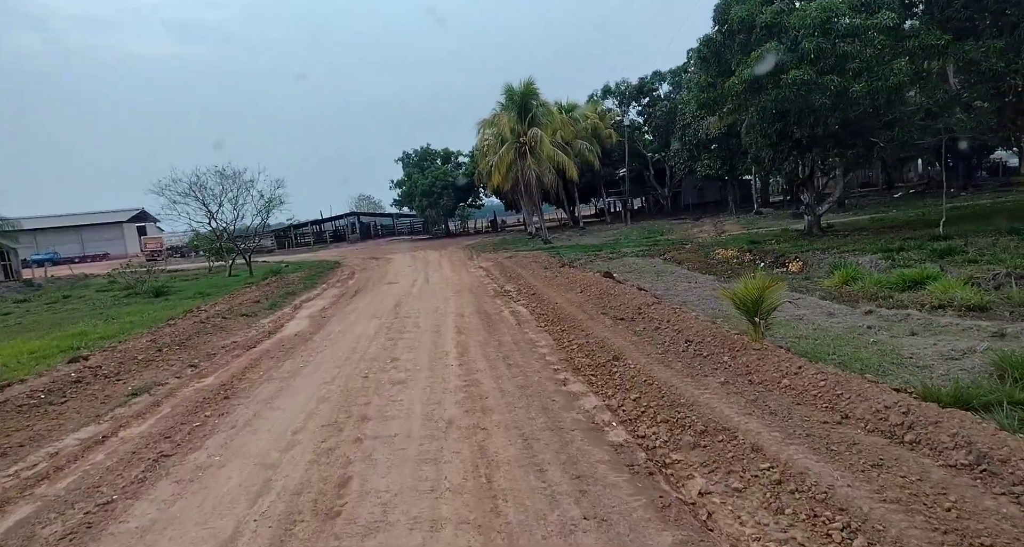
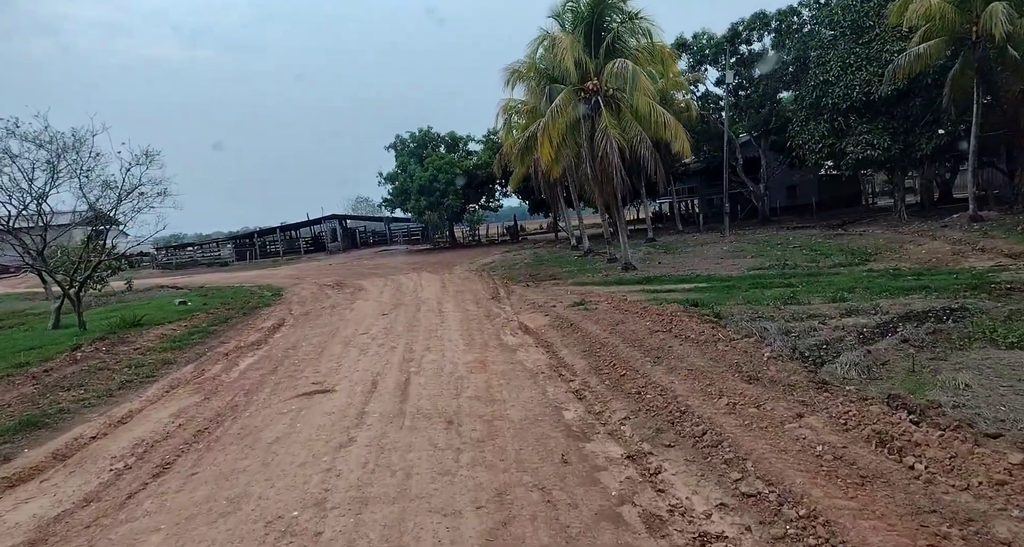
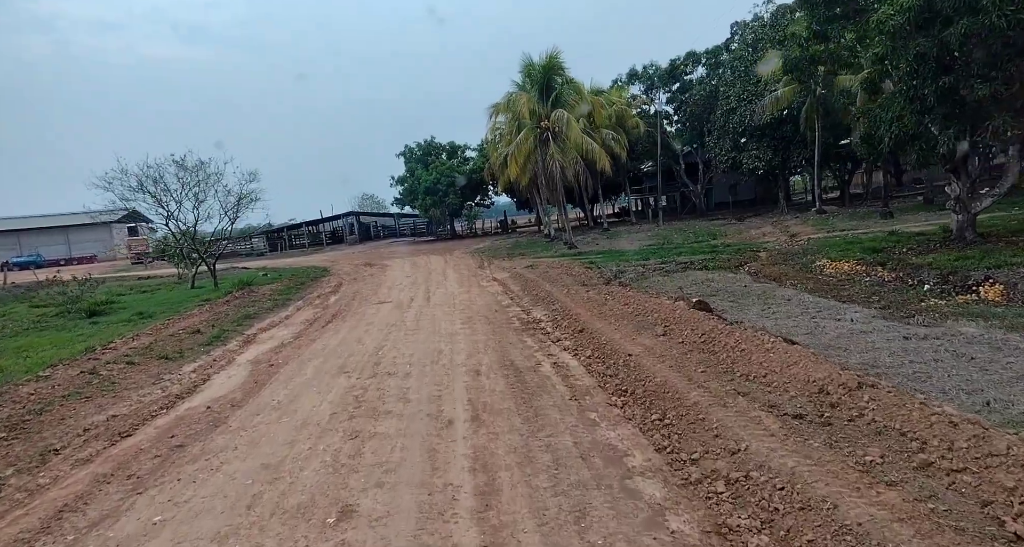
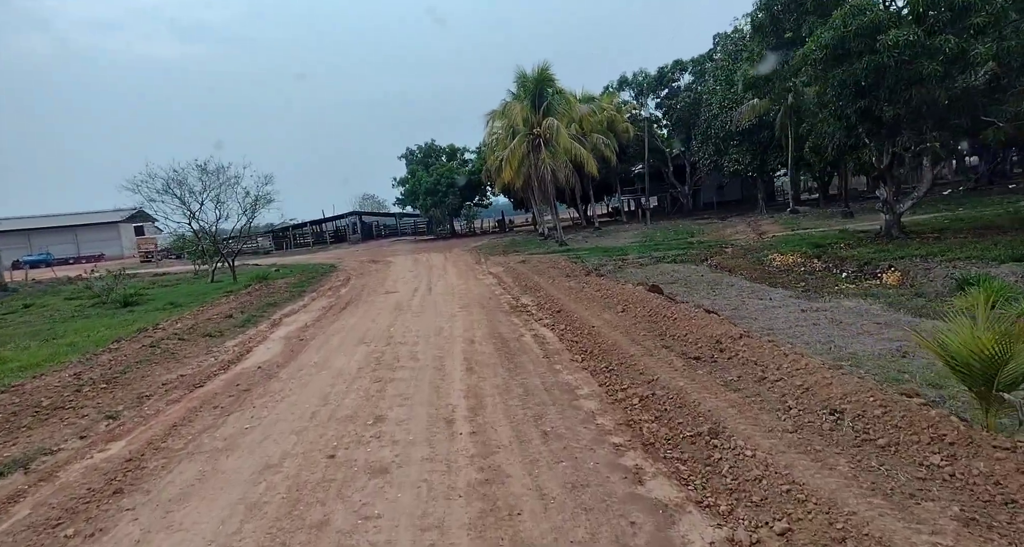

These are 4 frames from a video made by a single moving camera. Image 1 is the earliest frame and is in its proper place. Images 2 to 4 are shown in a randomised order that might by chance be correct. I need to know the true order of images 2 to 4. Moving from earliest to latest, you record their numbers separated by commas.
4, 3, 2
